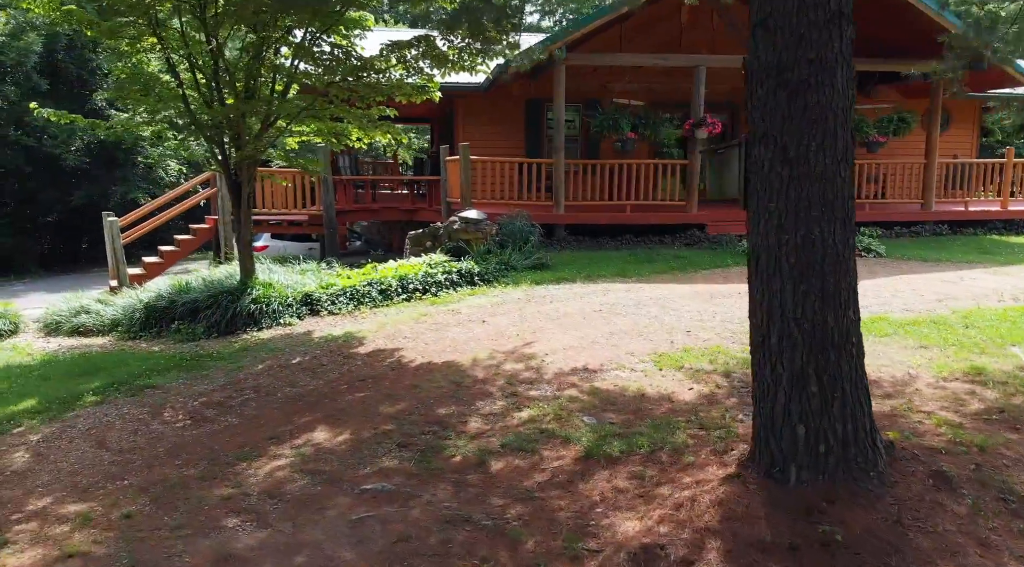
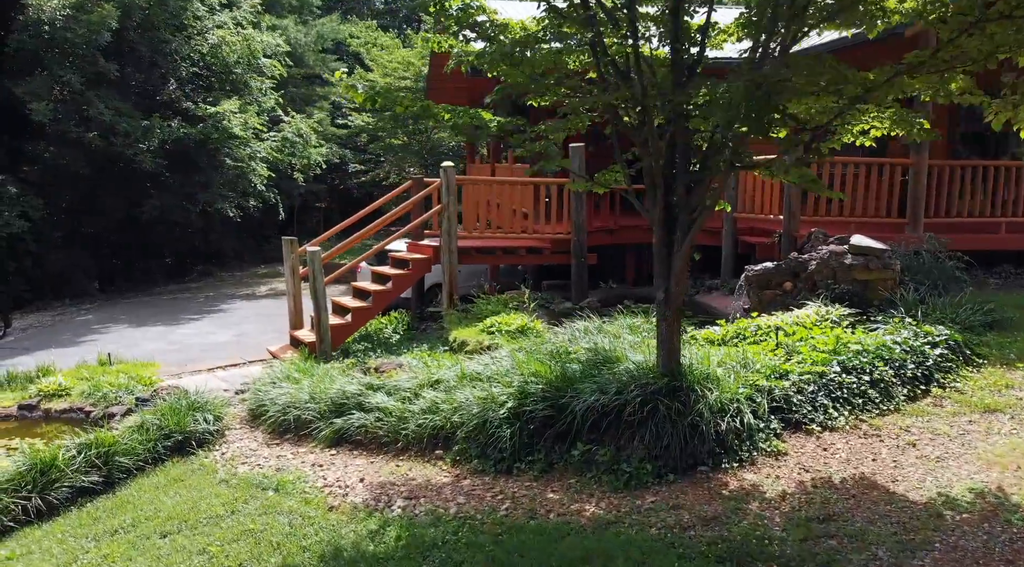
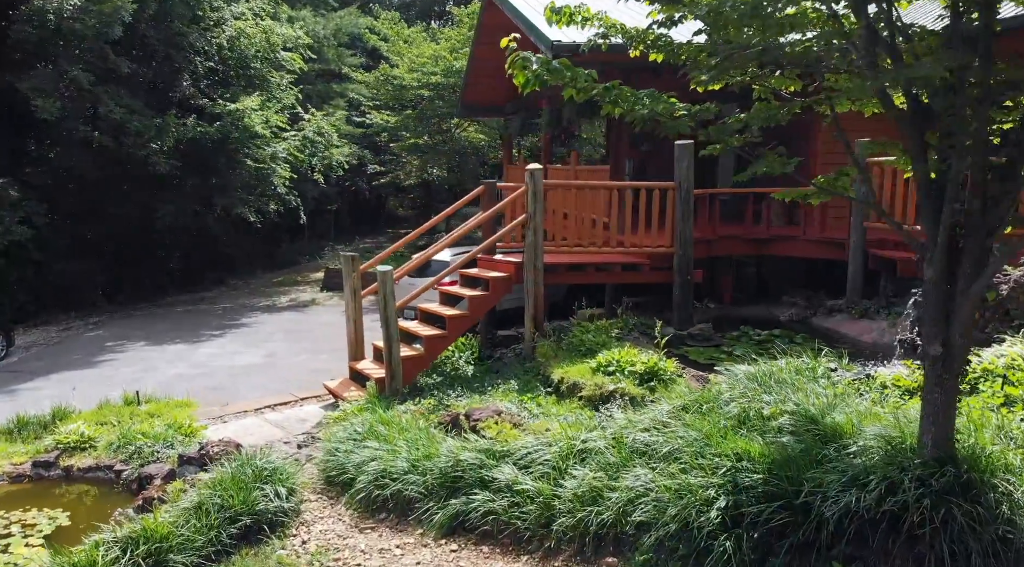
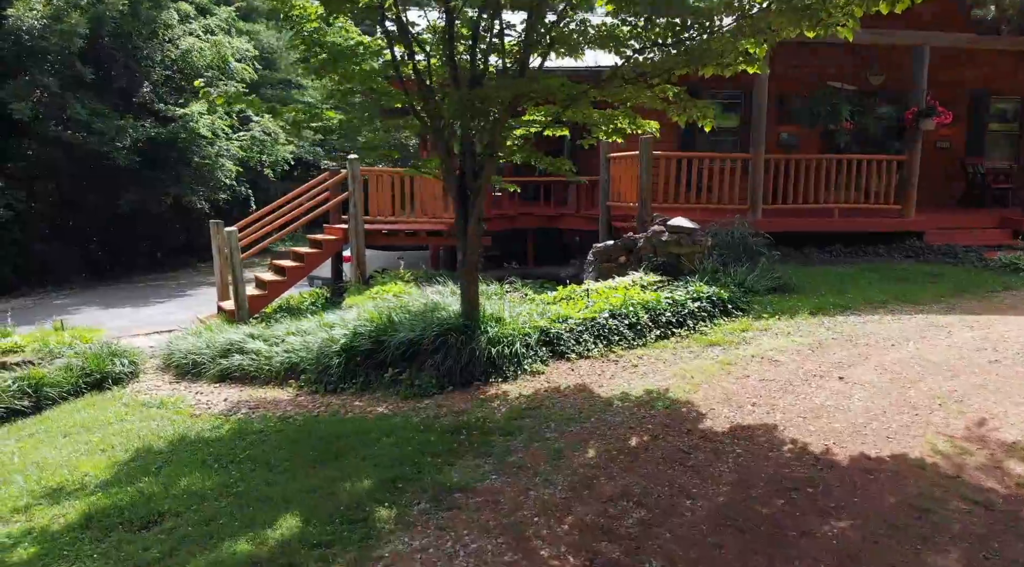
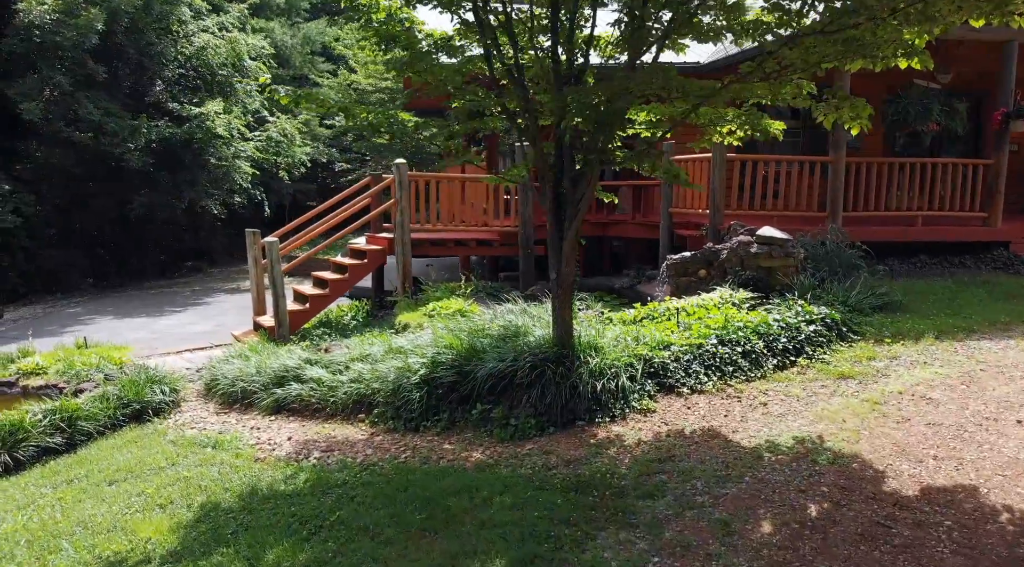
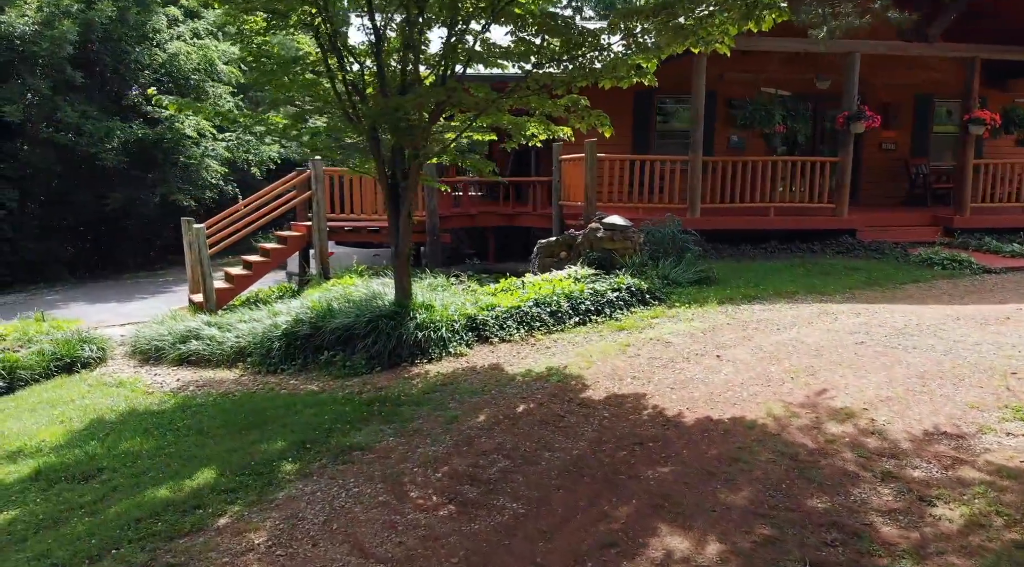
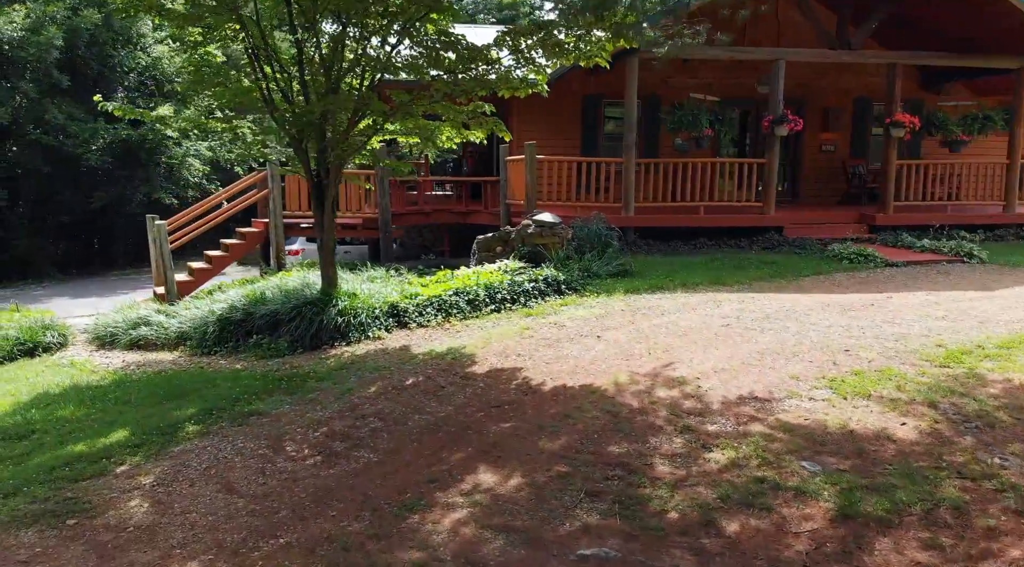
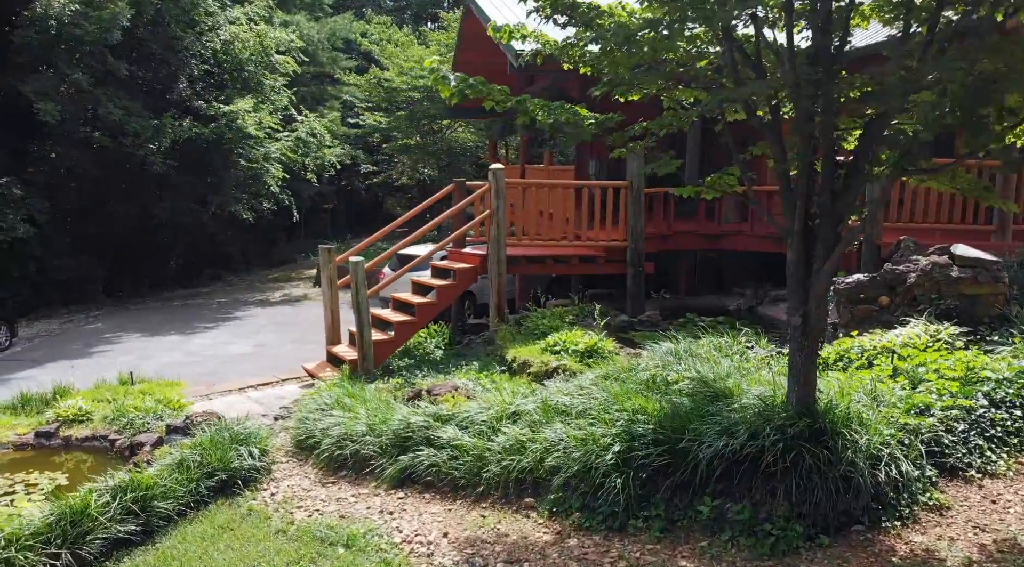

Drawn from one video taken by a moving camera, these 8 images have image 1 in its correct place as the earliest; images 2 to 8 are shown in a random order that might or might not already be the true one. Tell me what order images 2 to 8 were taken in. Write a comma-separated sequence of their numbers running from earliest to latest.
7, 6, 4, 5, 2, 8, 3
